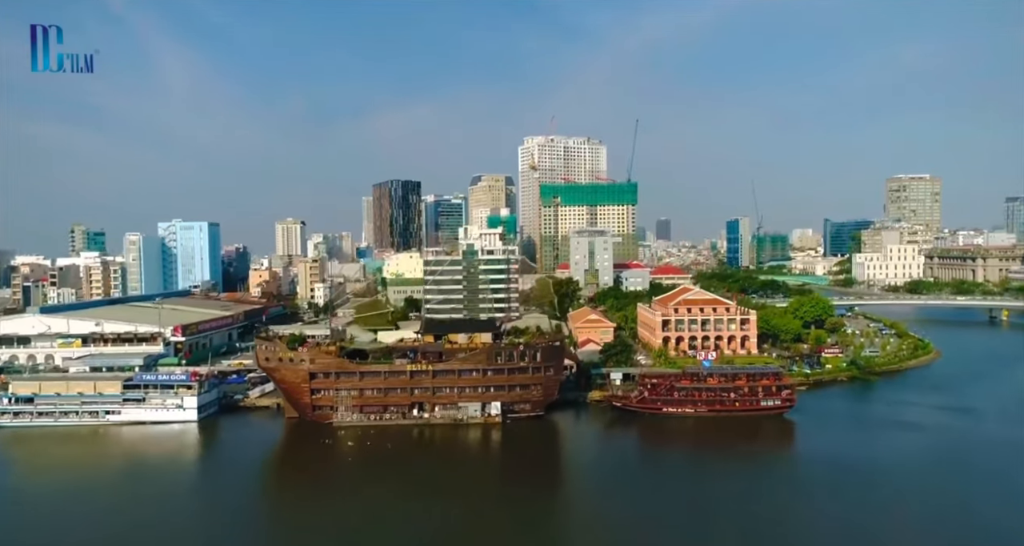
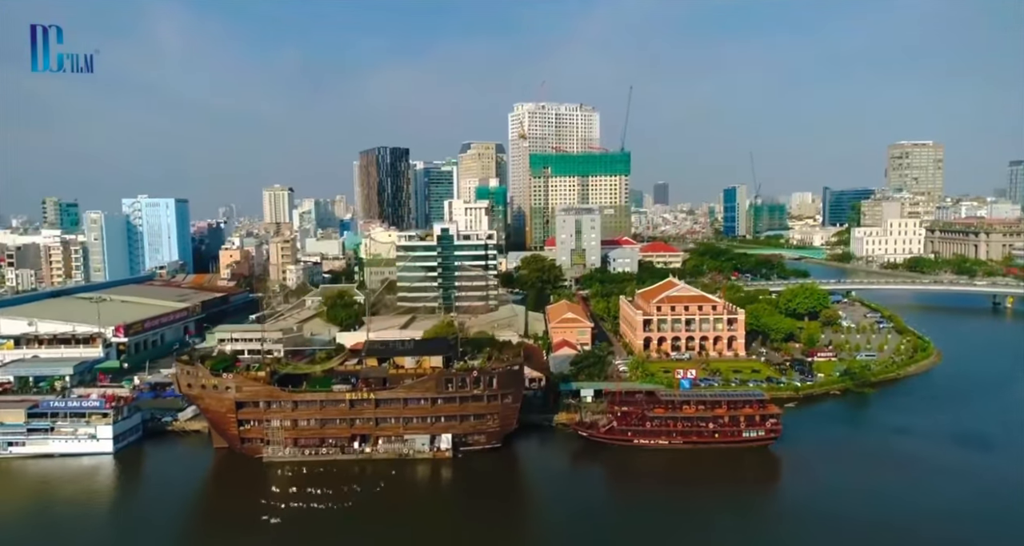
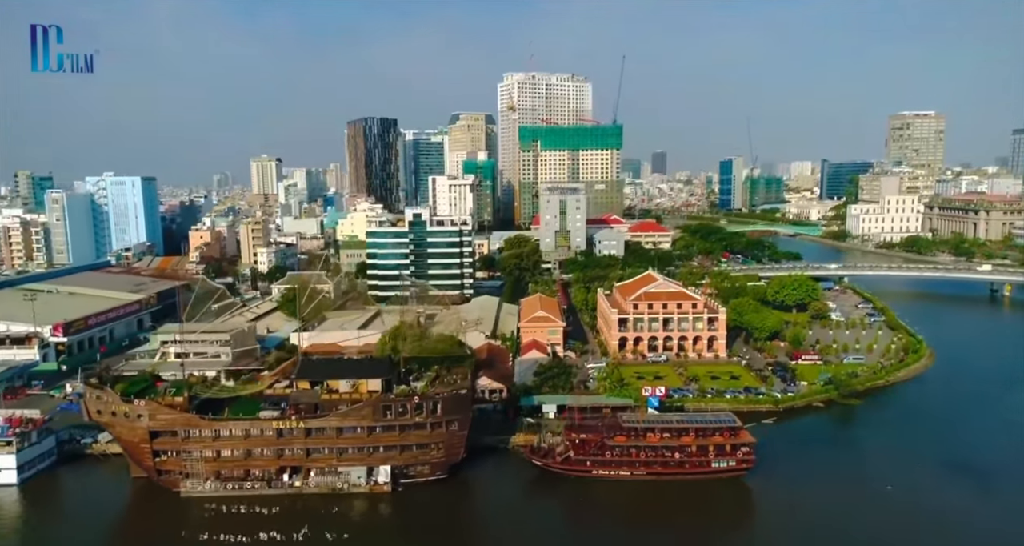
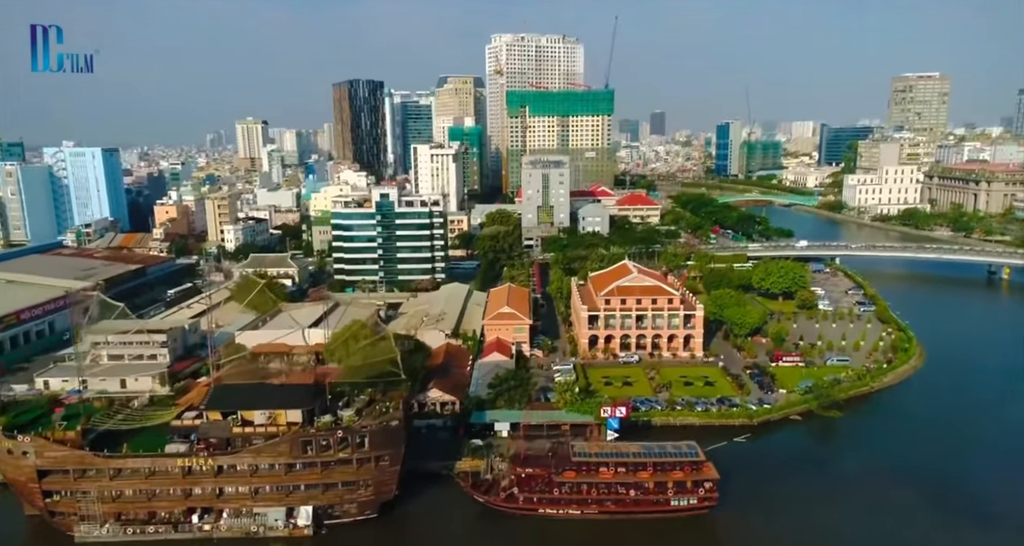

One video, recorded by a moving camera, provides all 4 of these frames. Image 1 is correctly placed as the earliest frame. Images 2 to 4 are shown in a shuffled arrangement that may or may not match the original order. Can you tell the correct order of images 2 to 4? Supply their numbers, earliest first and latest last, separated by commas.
2, 3, 4
